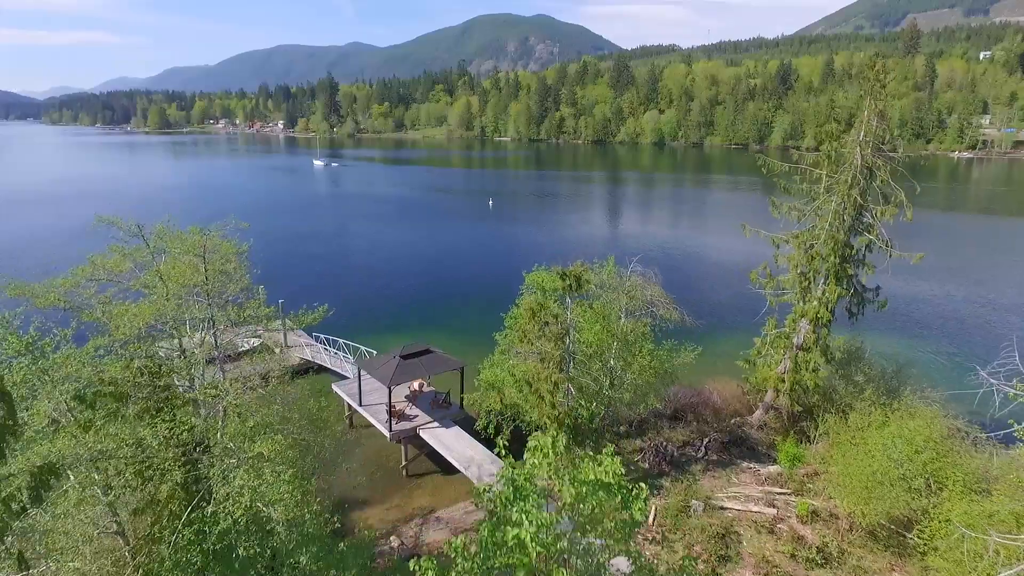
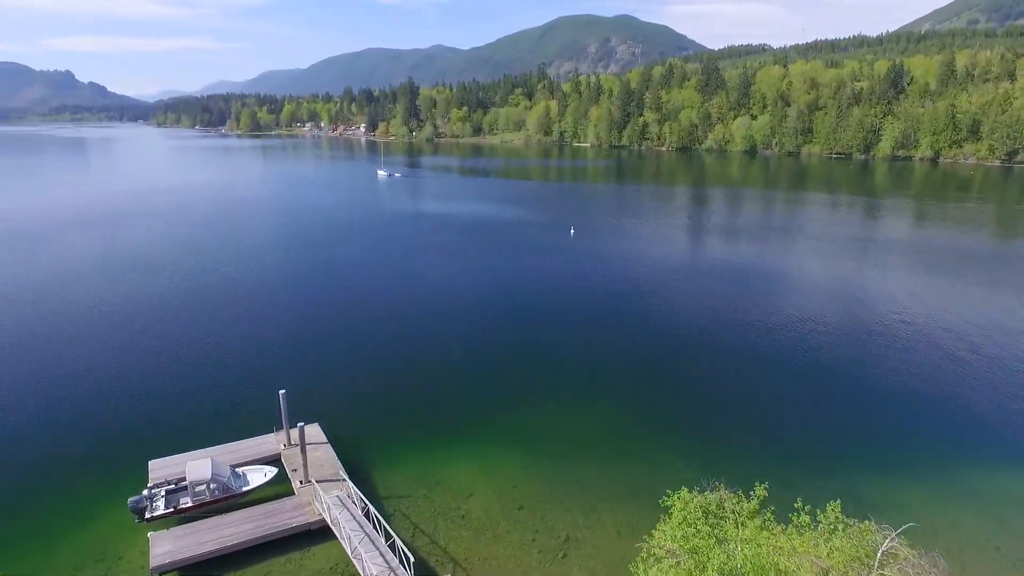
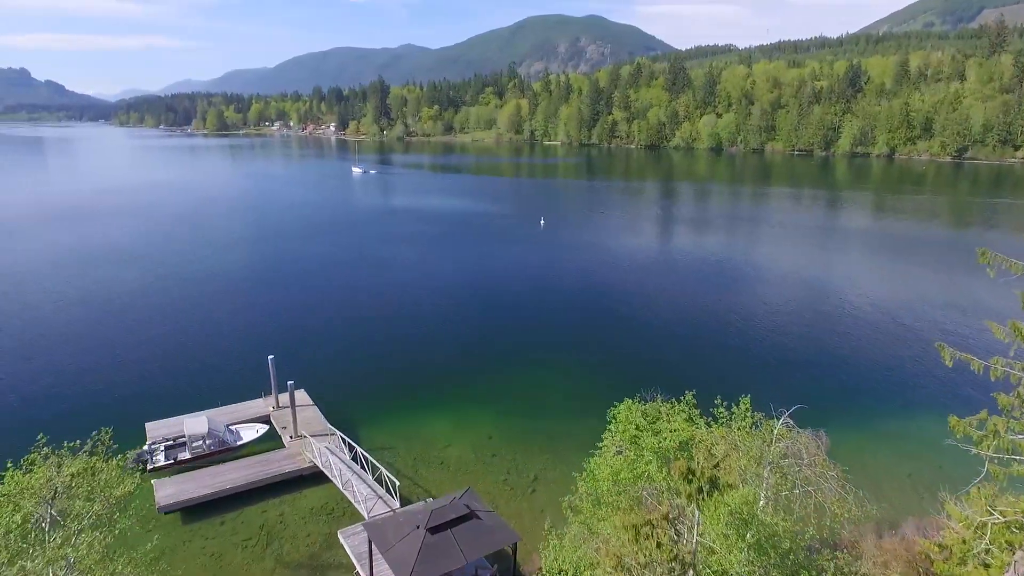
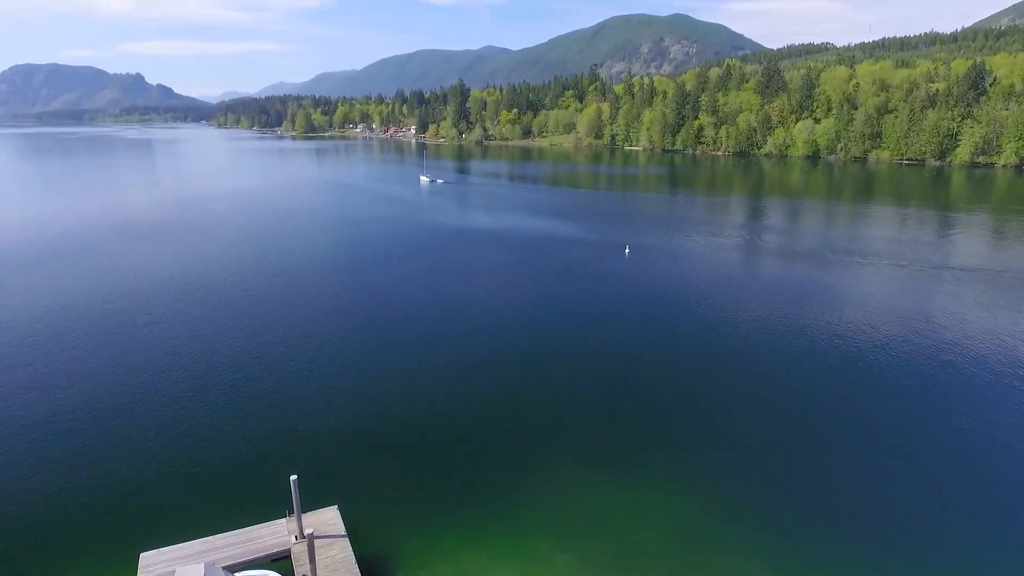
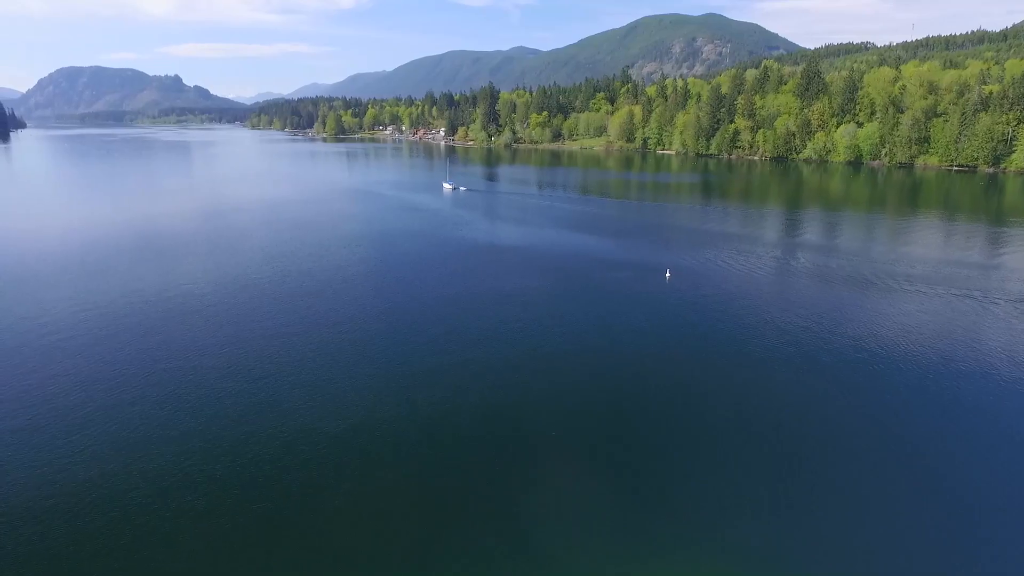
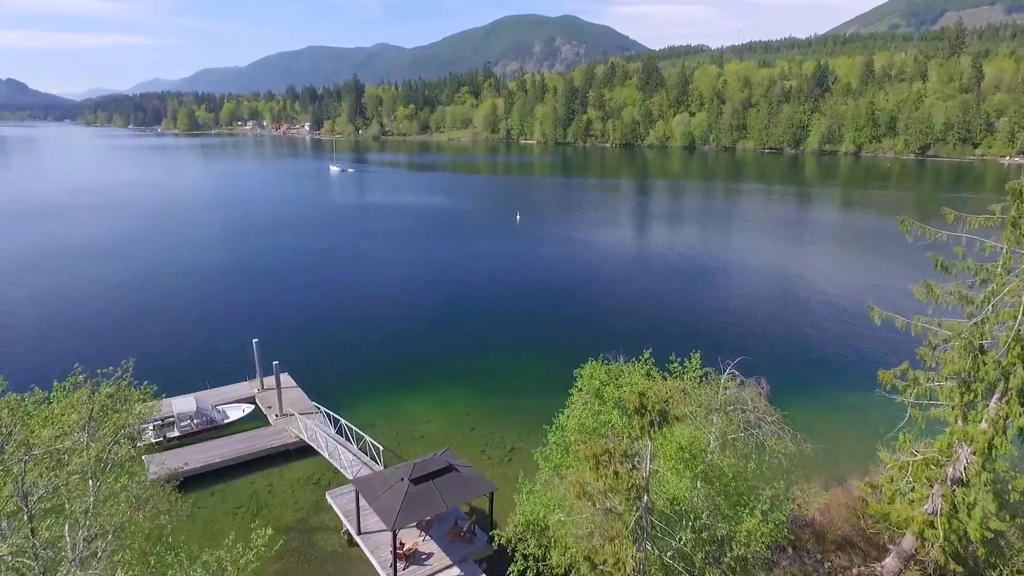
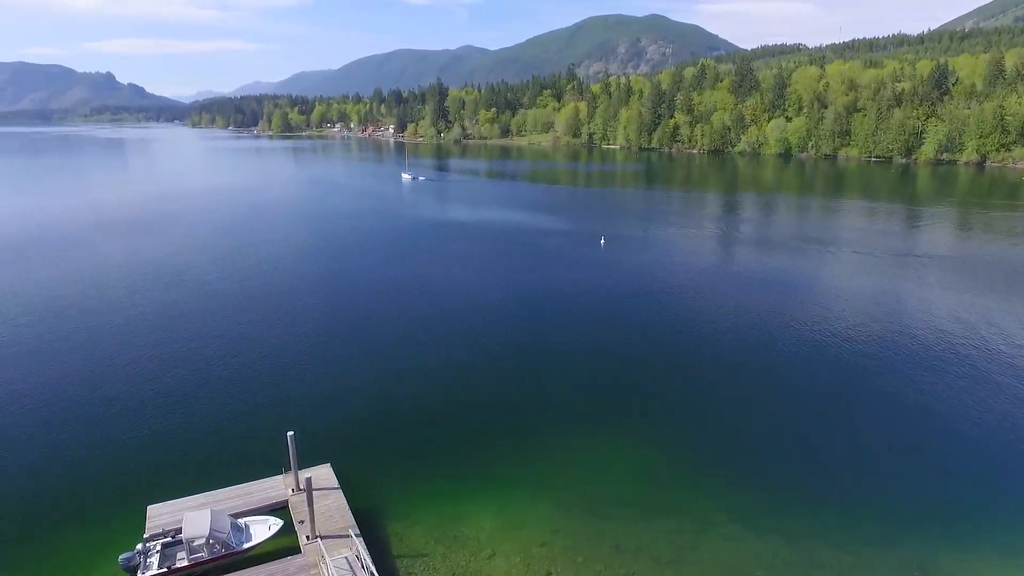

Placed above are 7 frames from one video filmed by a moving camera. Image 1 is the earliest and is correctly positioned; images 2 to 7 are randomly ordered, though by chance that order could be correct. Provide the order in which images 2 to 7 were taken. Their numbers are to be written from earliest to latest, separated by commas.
6, 3, 2, 7, 4, 5
